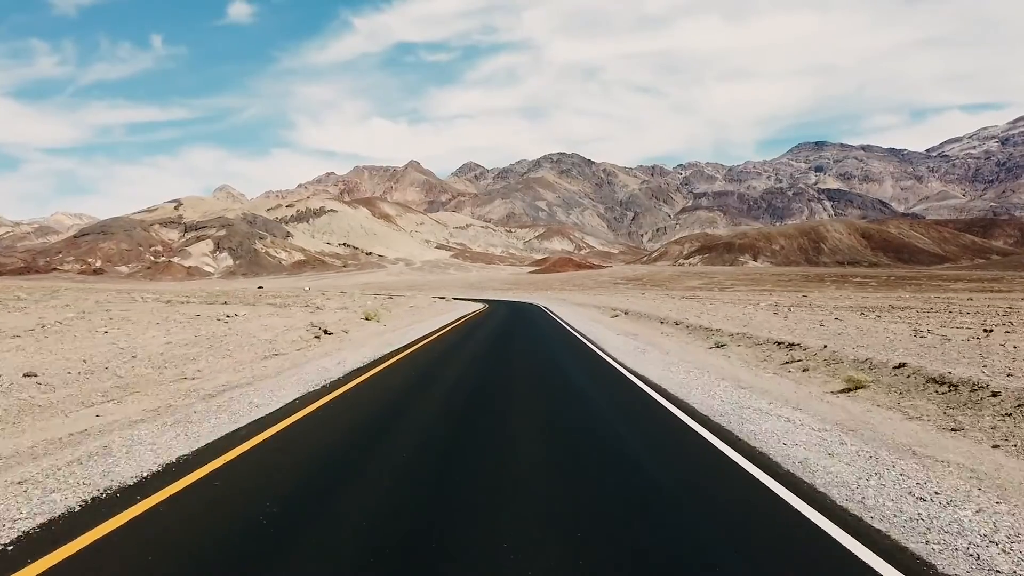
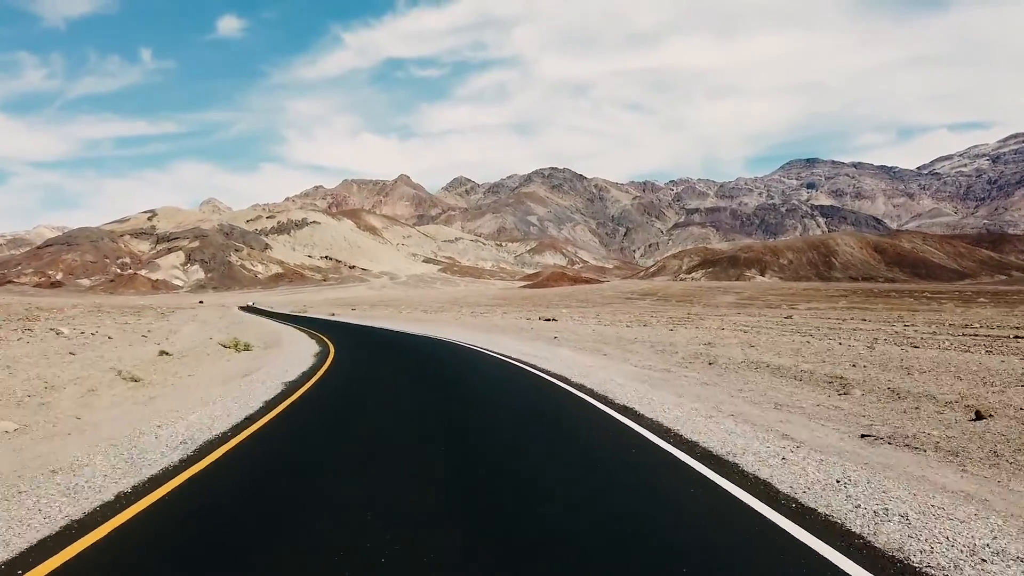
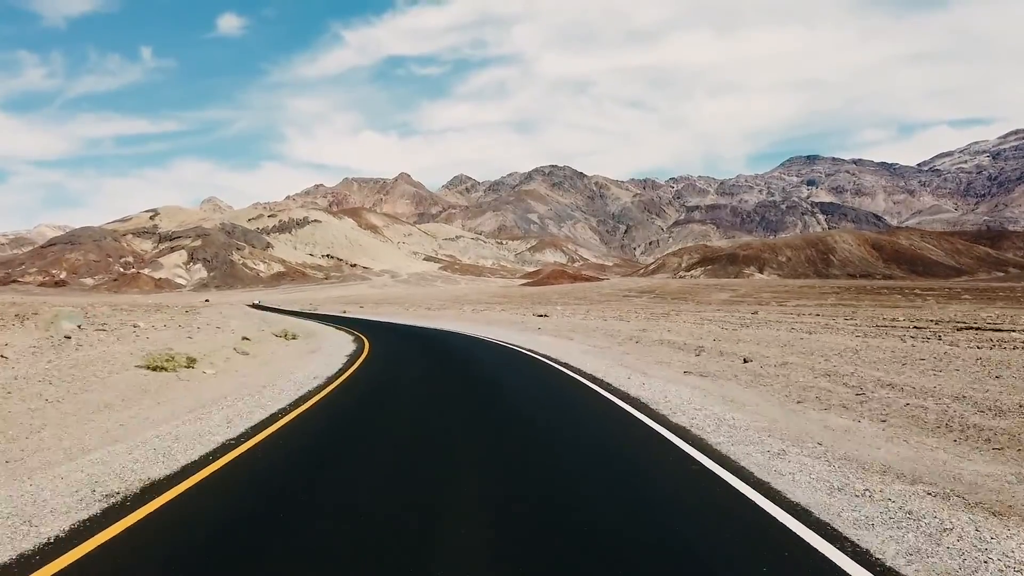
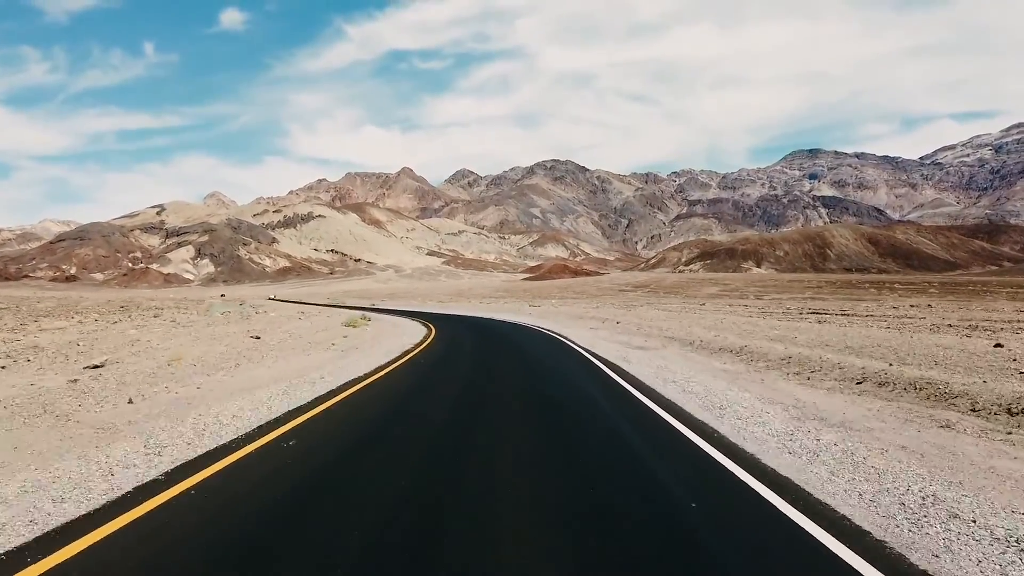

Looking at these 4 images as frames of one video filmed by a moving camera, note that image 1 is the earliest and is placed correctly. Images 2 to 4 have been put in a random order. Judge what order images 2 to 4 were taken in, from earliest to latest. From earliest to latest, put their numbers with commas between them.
4, 3, 2
